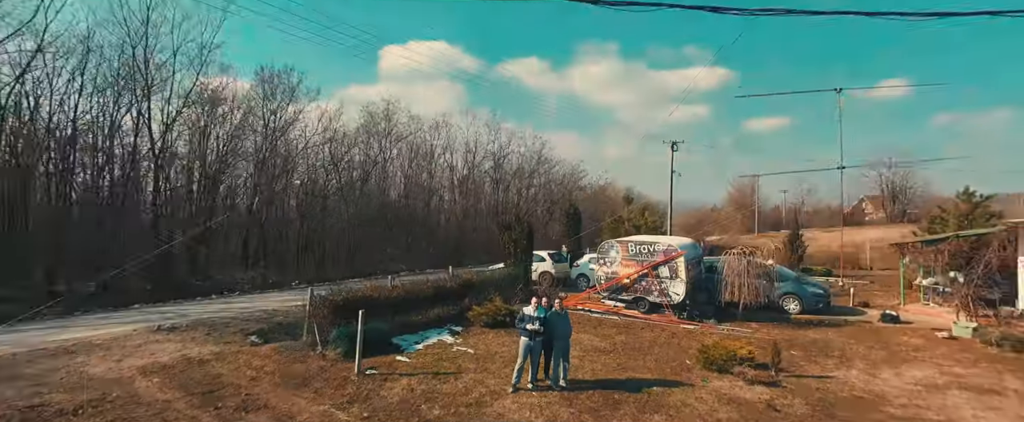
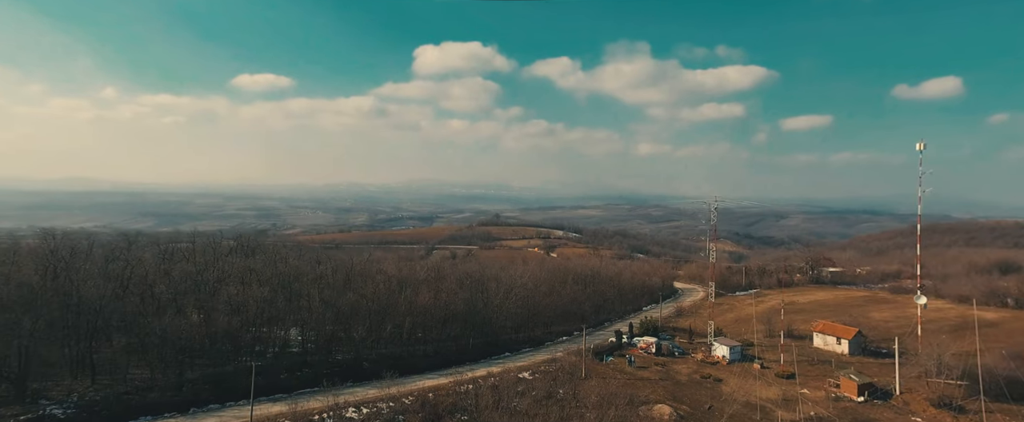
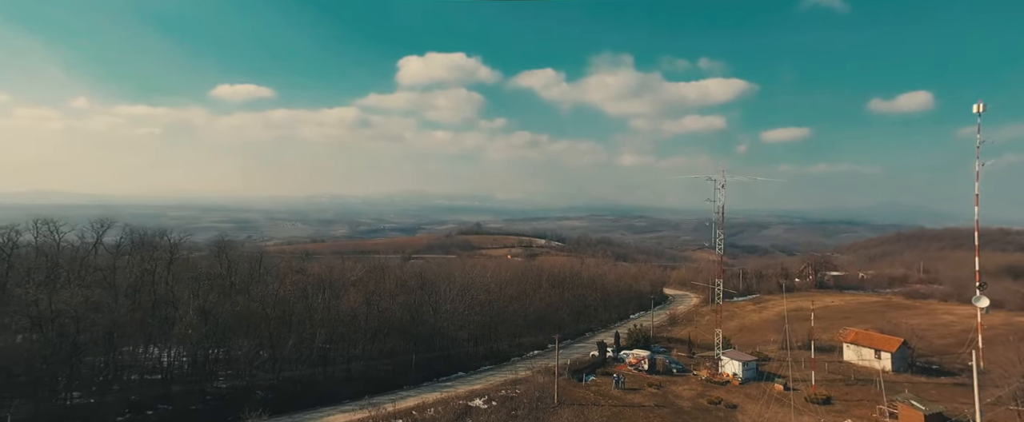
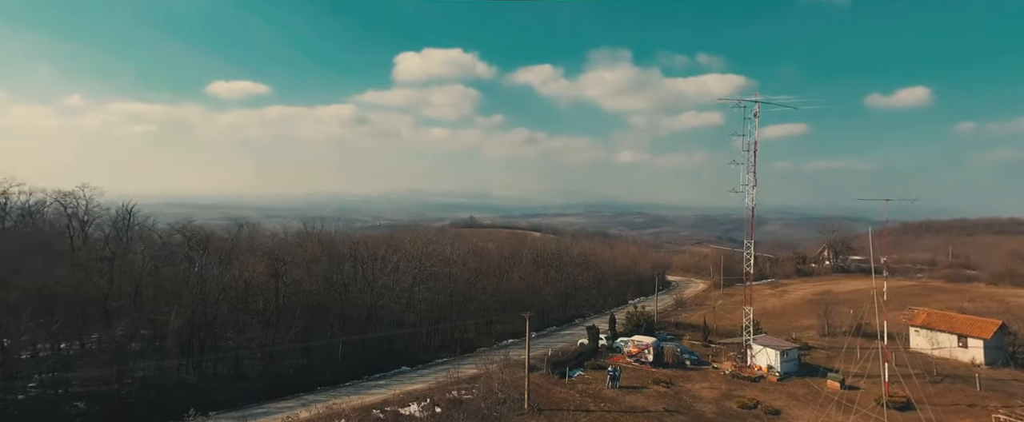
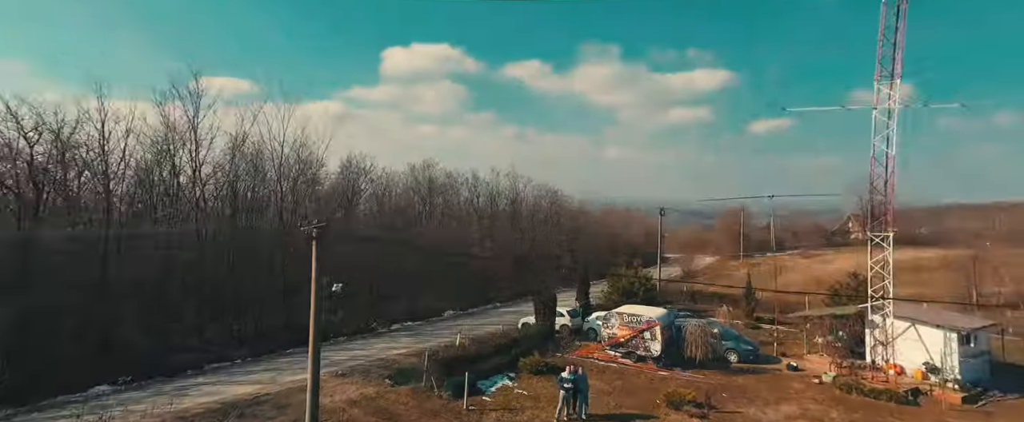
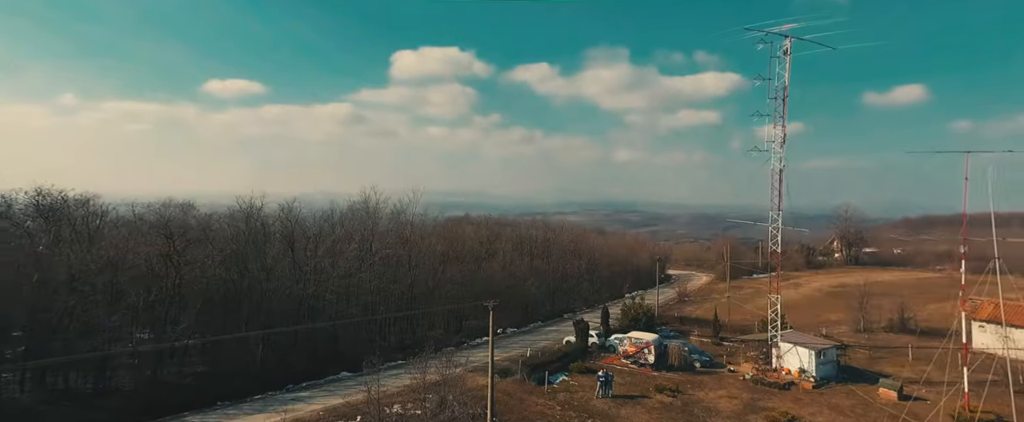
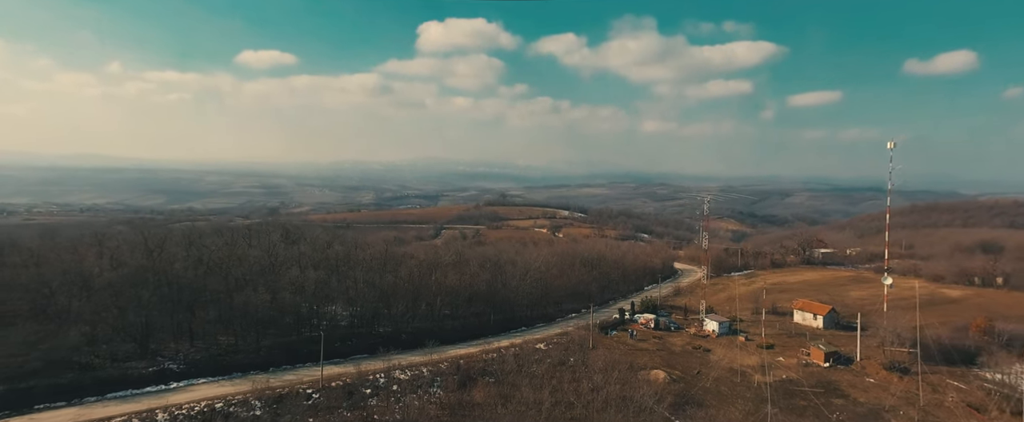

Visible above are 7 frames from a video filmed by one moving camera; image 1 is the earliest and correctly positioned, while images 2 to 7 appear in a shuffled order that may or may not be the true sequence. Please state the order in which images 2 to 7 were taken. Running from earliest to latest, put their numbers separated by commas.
5, 6, 4, 3, 2, 7
